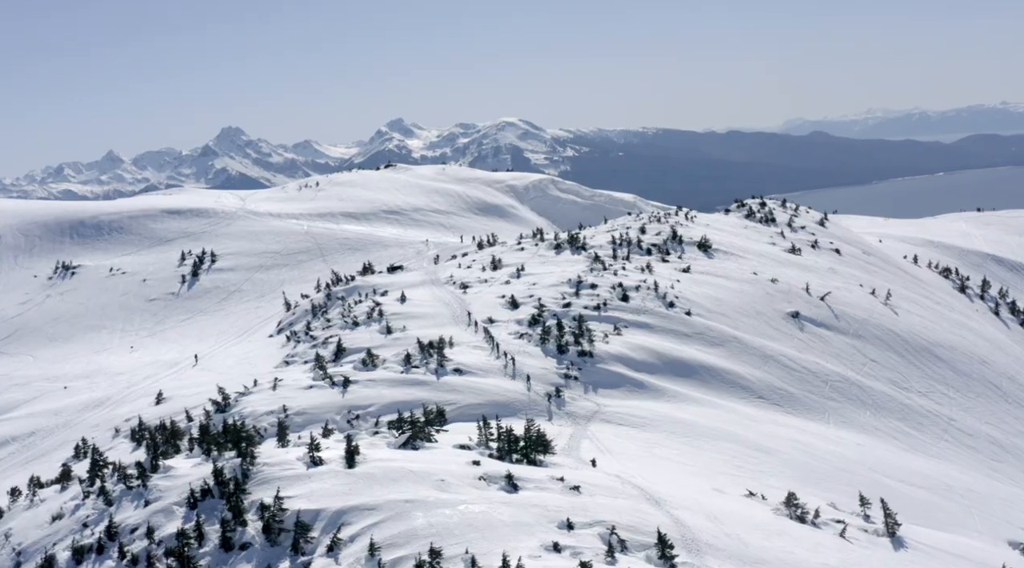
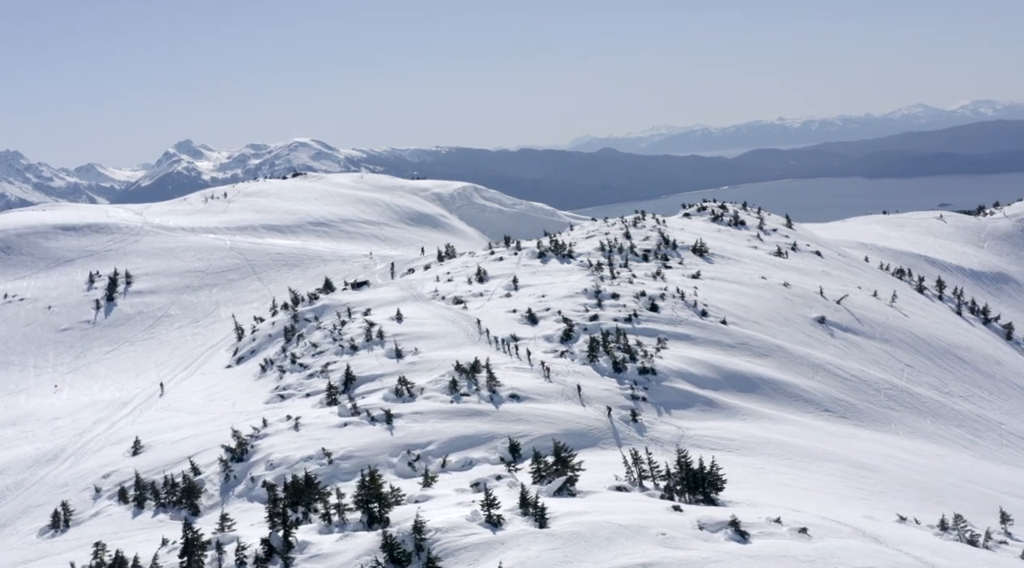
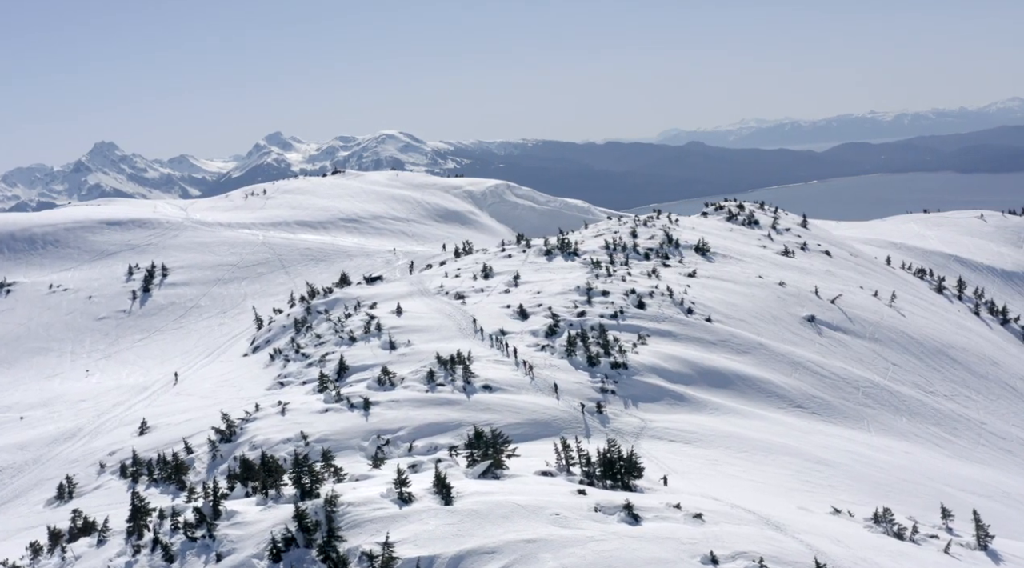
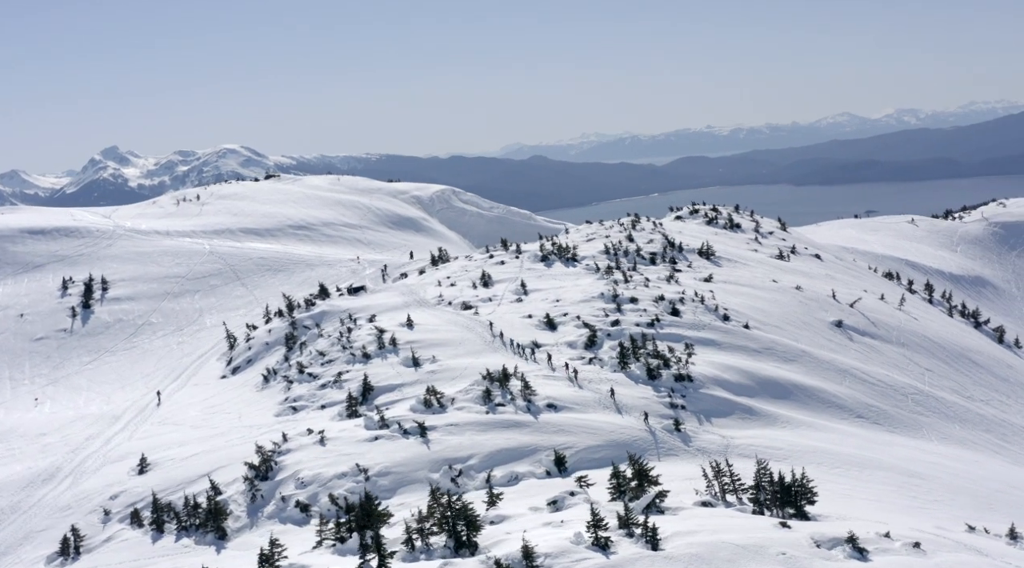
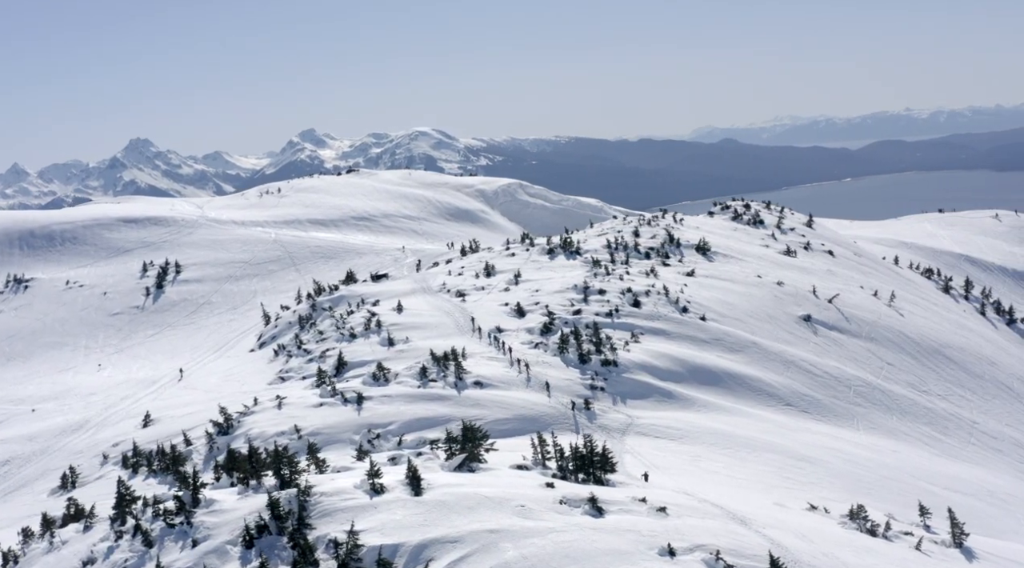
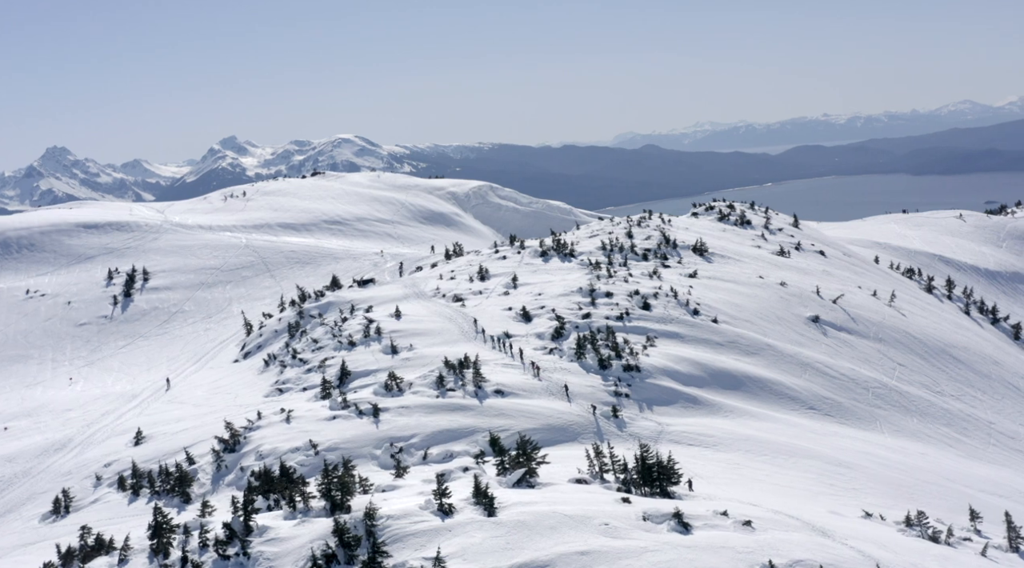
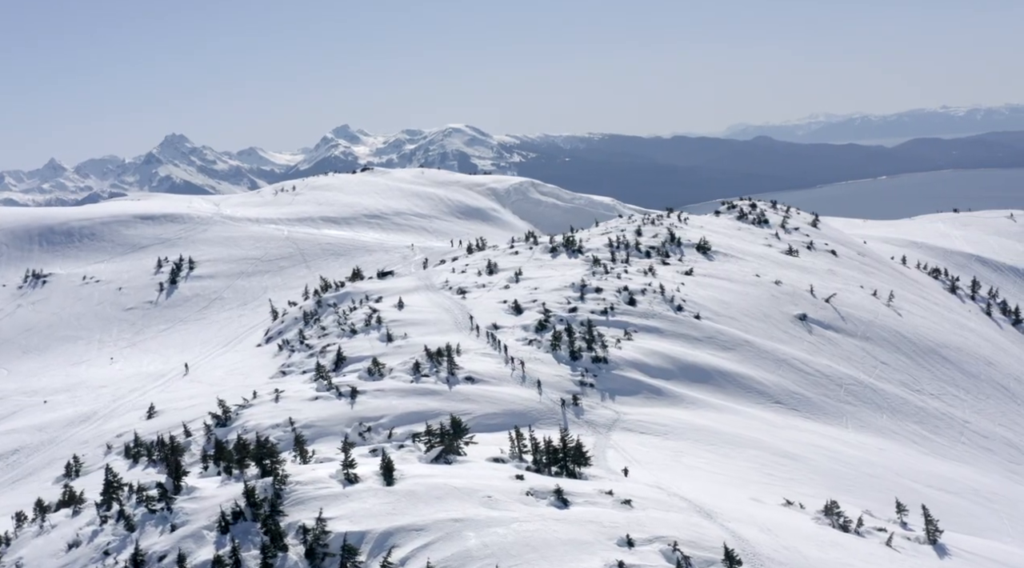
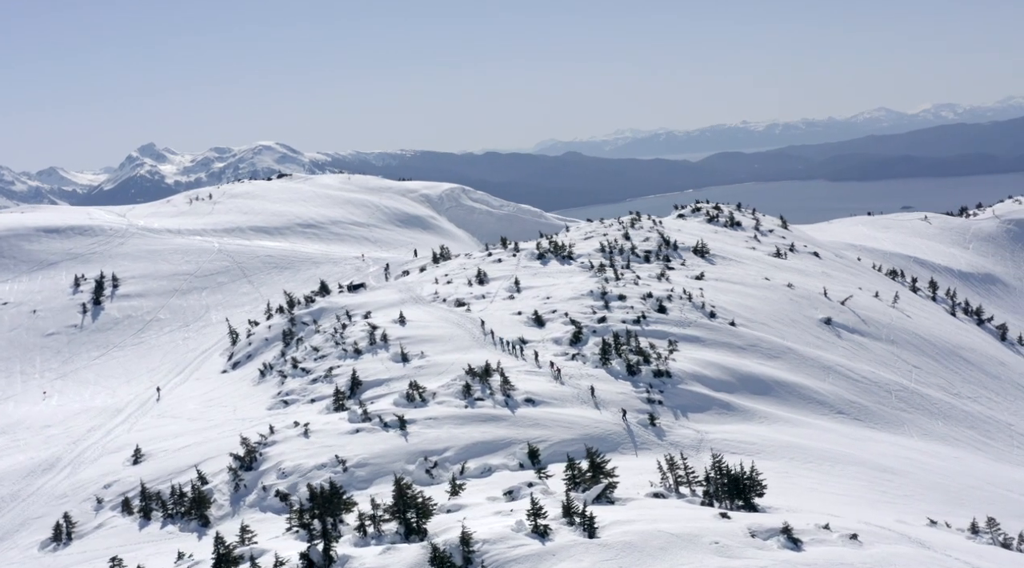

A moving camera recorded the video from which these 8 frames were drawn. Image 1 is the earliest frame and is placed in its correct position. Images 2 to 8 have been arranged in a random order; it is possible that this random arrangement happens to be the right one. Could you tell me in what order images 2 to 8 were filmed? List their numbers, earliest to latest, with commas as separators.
7, 5, 3, 6, 2, 8, 4
